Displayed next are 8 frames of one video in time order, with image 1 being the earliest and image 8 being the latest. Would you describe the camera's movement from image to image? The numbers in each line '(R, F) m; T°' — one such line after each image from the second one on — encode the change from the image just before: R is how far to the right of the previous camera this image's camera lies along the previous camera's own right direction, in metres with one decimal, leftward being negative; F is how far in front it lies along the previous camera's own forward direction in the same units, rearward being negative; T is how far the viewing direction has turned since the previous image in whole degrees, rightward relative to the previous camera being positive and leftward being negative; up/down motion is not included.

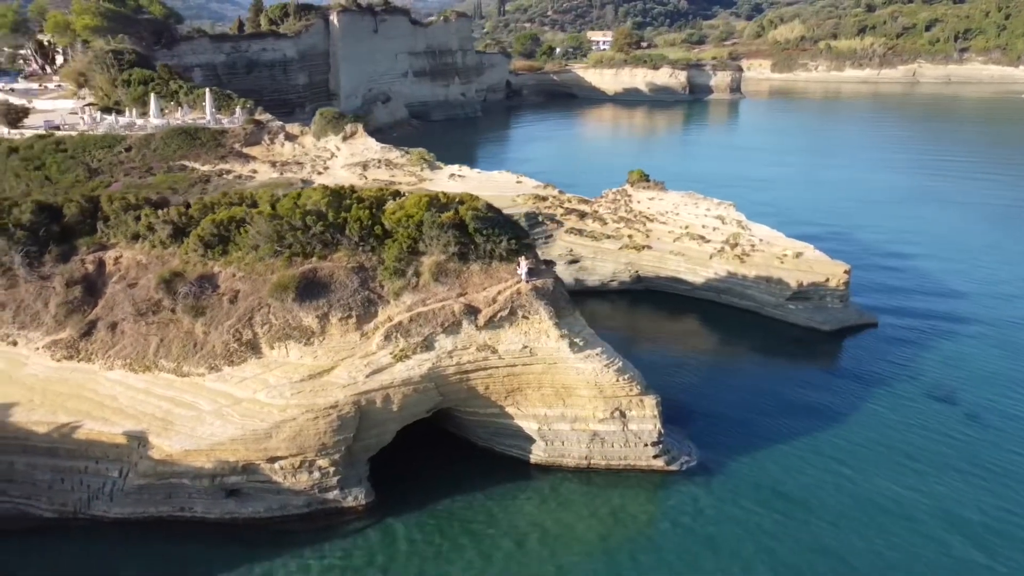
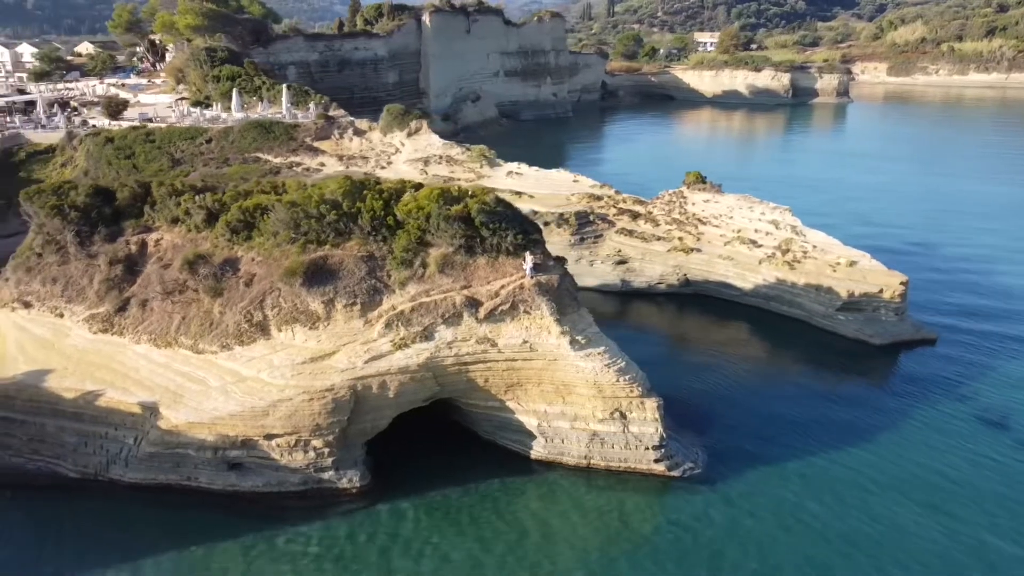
(+2.4, +0.1) m; -7°
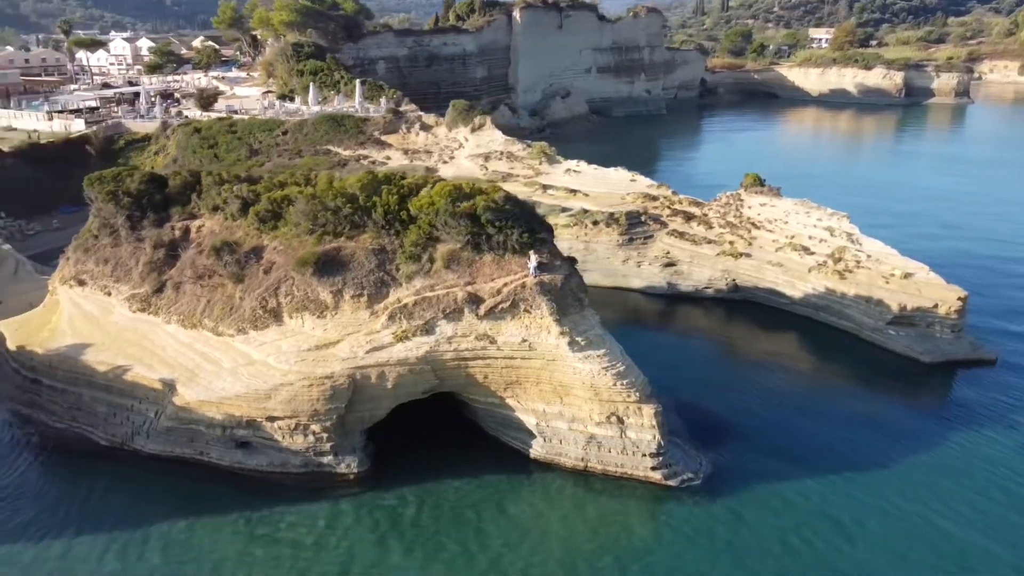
(+2.4, +0.1) m; -7°
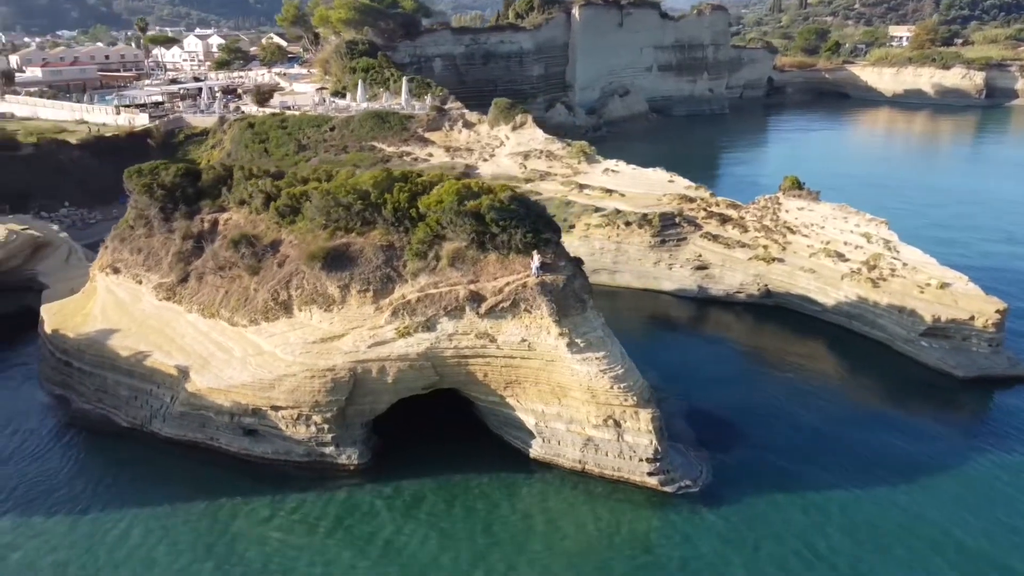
(+1.6, 0.0) m; -5°
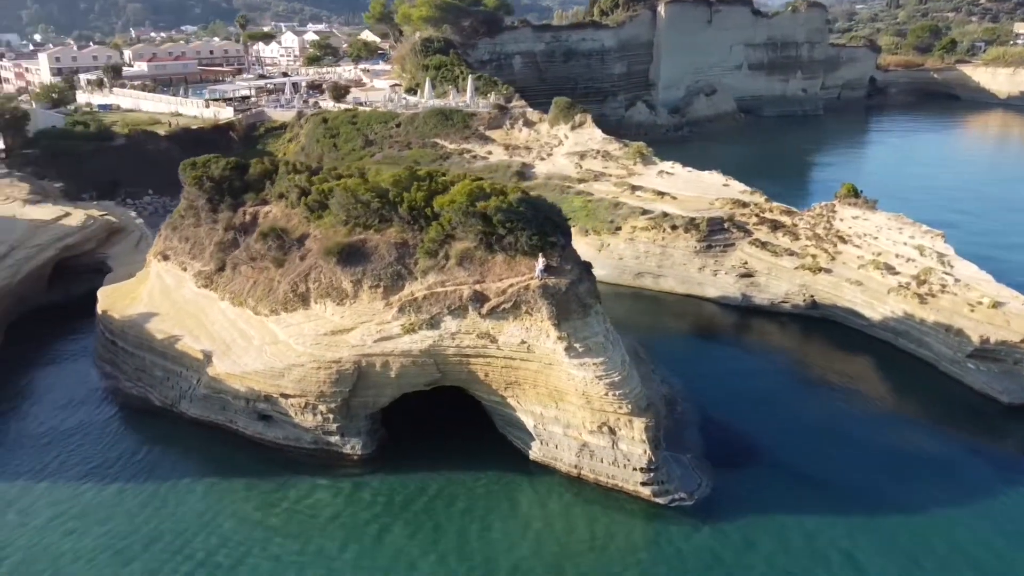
(+2.3, 0.0) m; -7°
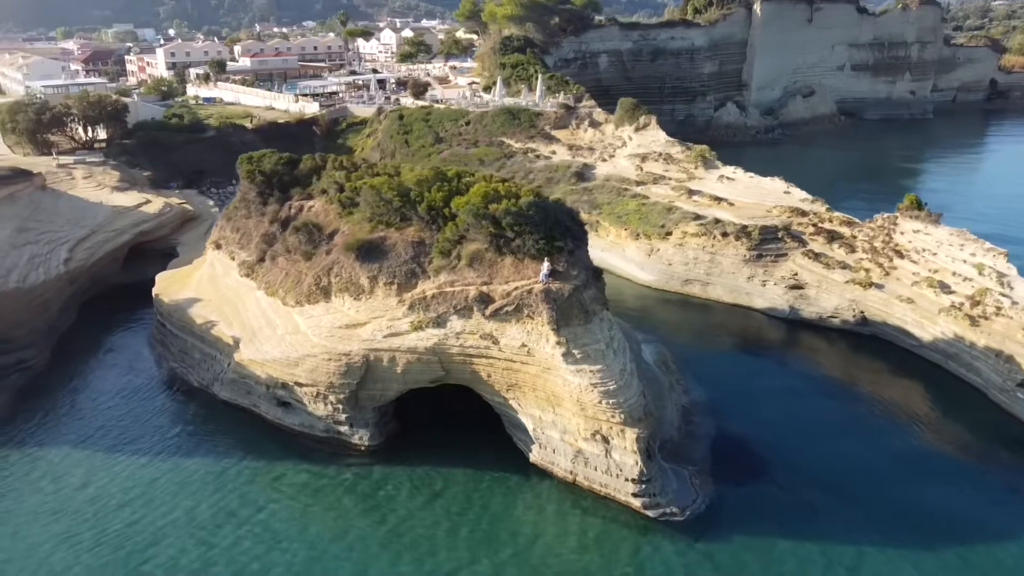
(+2.4, 0.0) m; -7°
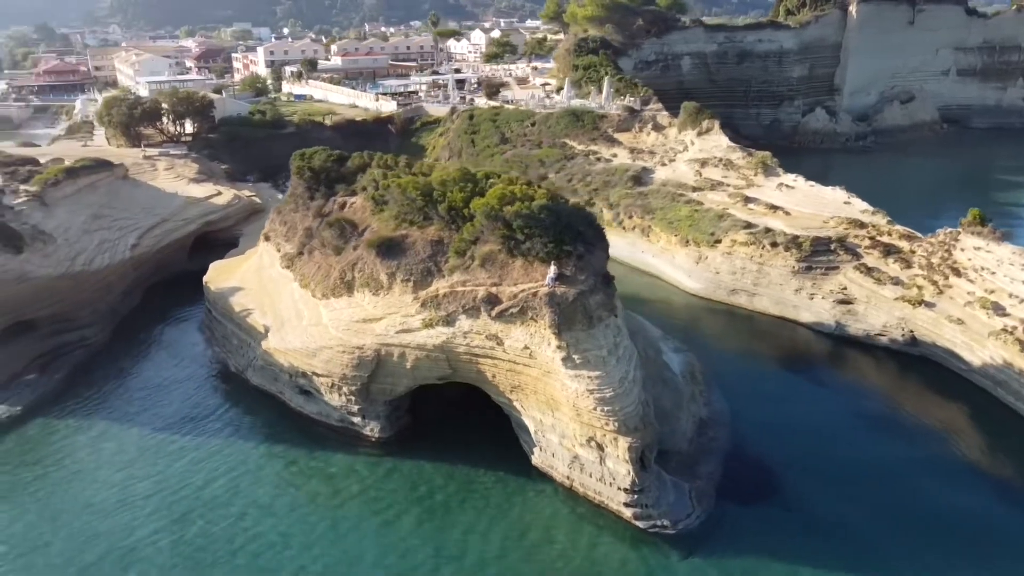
(+2.2, 0.0) m; -7°
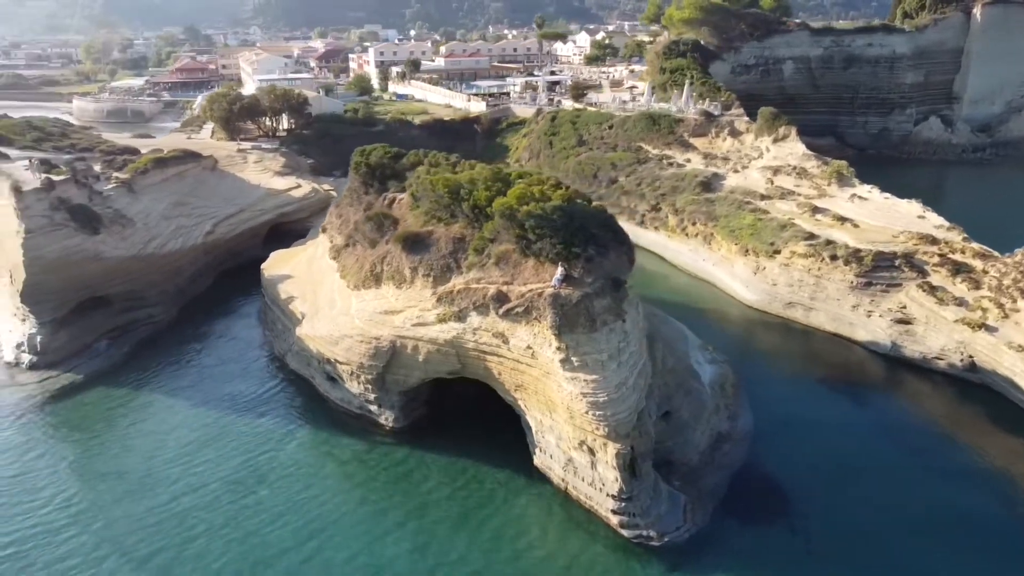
(+2.6, +0.1) m; -8°
